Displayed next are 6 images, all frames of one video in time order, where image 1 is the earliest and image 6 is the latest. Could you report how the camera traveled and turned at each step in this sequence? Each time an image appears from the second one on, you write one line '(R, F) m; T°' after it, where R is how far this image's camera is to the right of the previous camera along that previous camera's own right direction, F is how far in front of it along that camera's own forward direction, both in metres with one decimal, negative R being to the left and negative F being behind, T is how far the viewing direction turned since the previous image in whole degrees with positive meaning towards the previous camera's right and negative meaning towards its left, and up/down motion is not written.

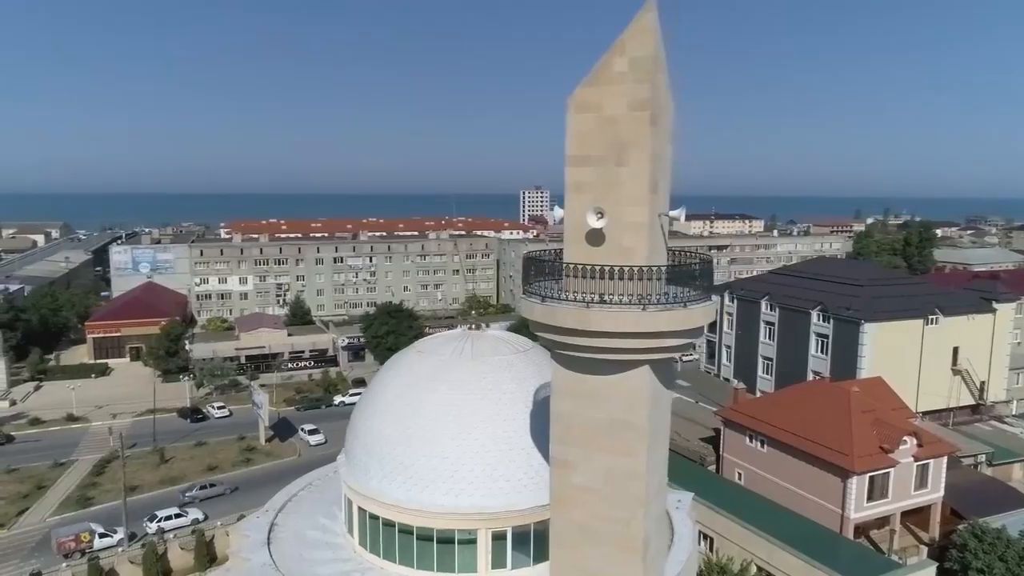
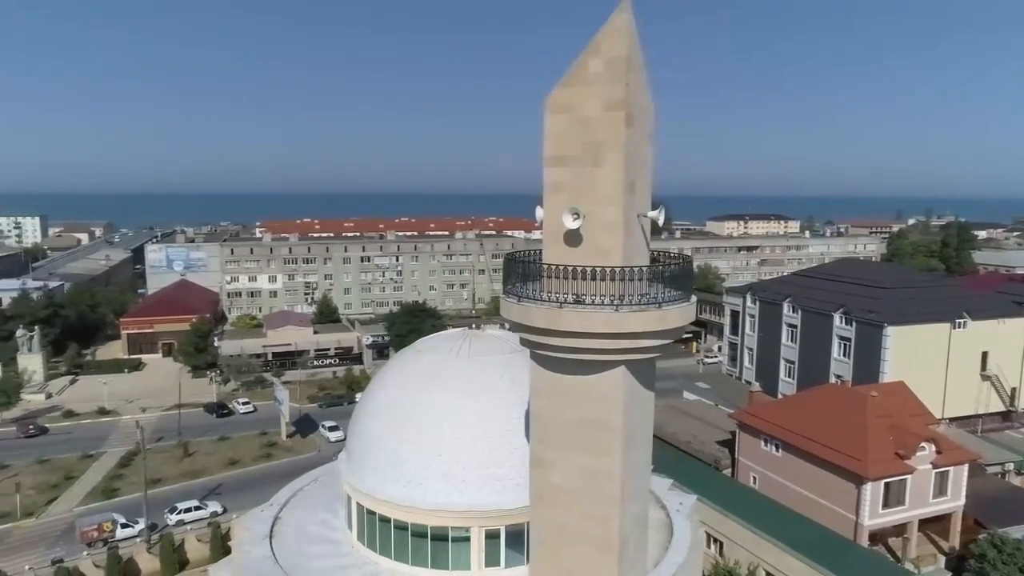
(+0.5, 0.0) m; -2°
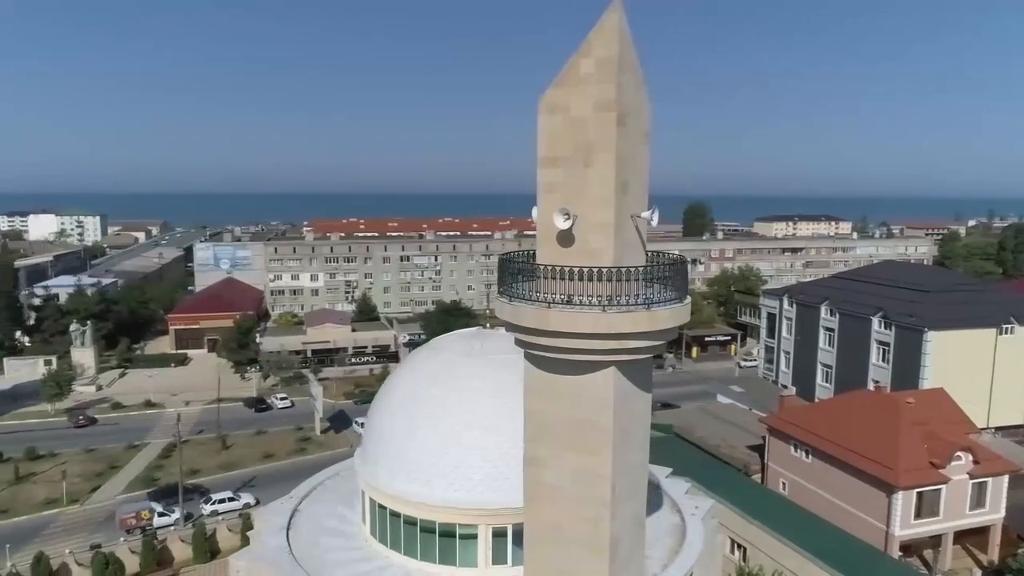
(+0.5, 0.0) m; -3°
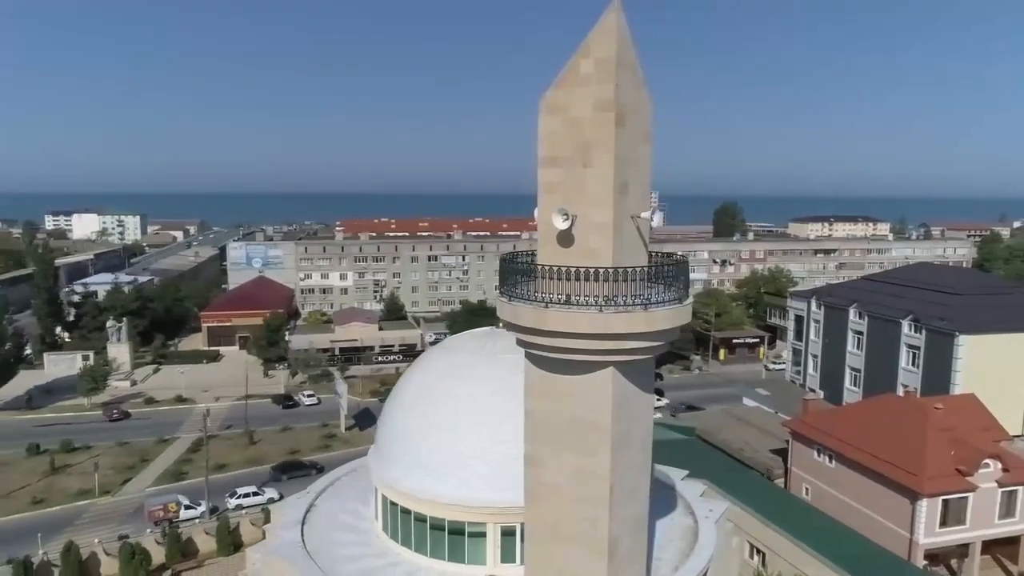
(+0.3, 0.0) m; -2°
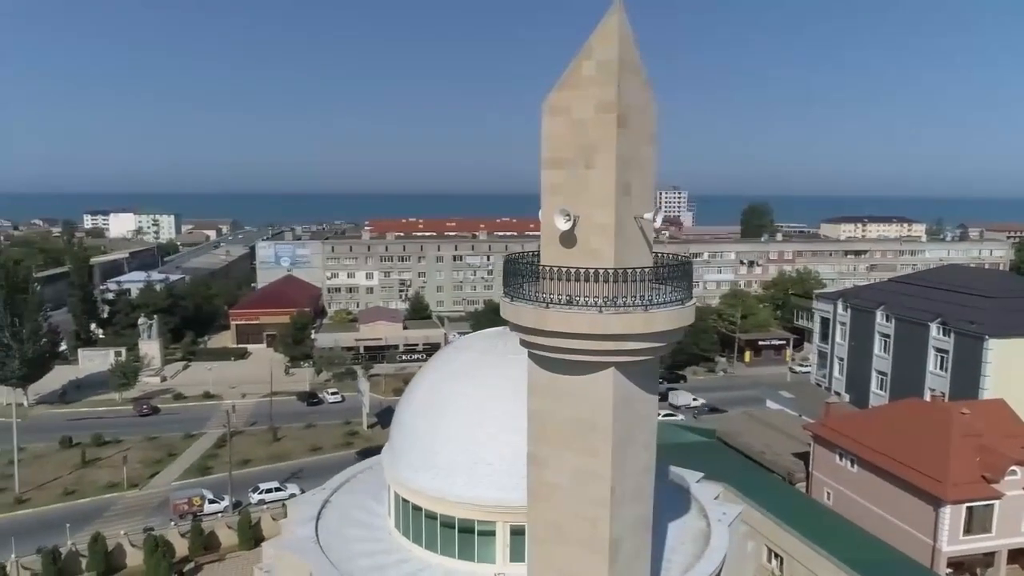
(+0.2, -0.1) m; -2°
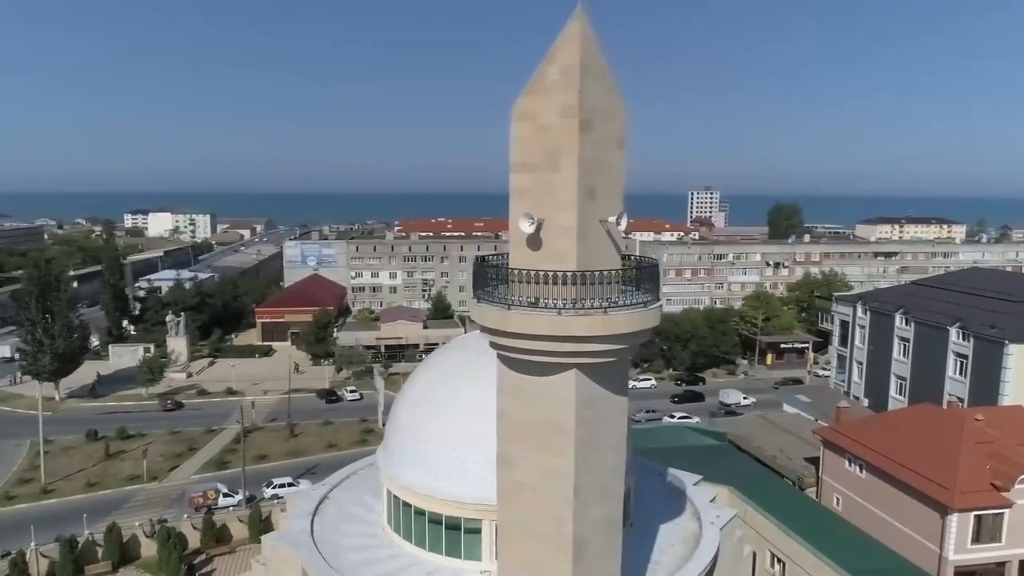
(+0.6, -0.1) m; -2°
